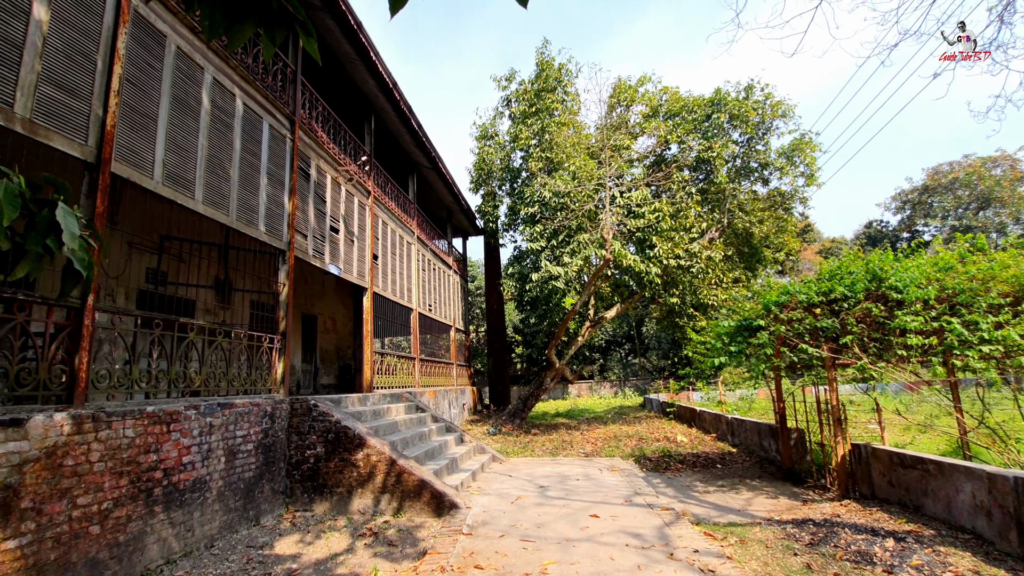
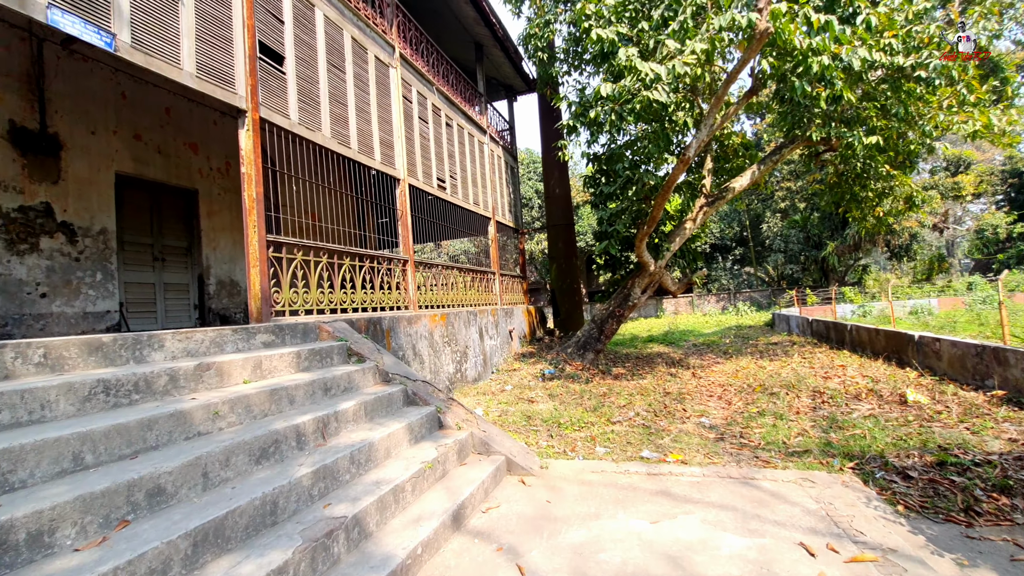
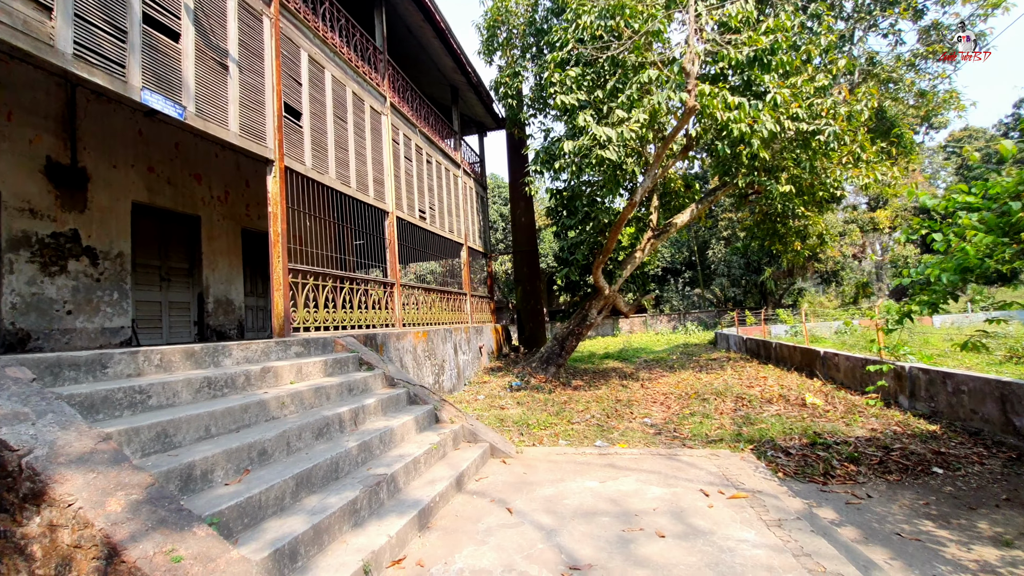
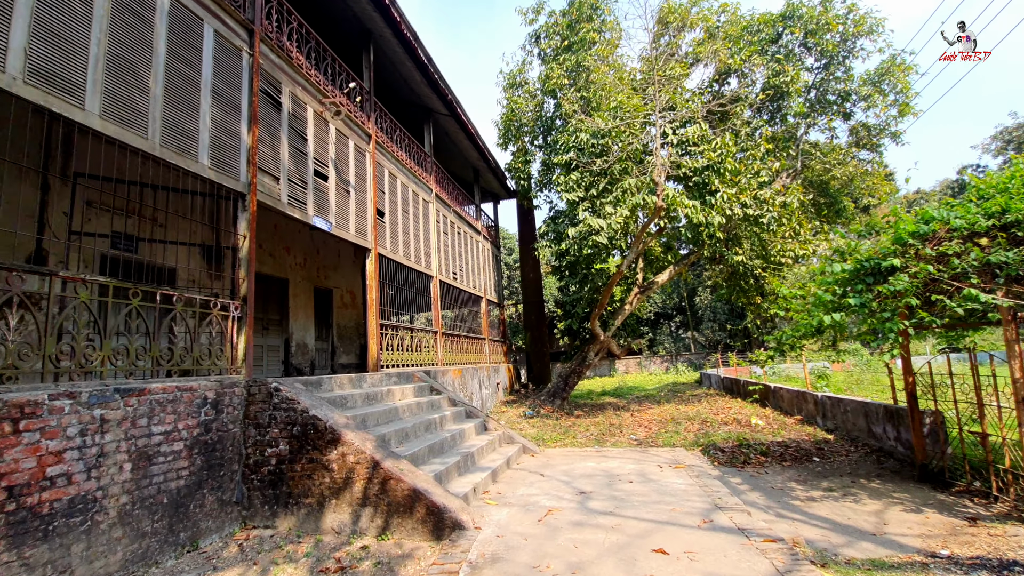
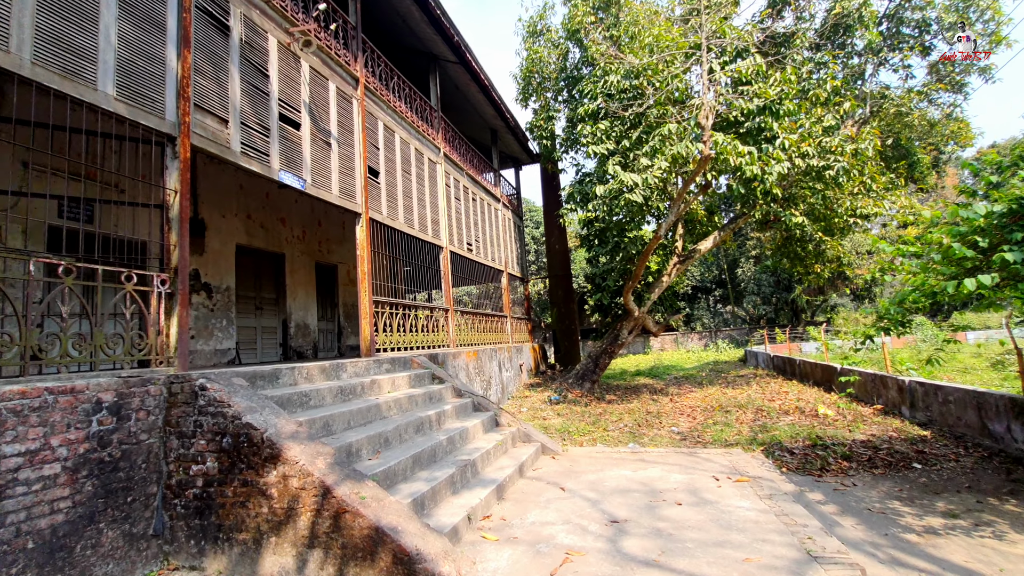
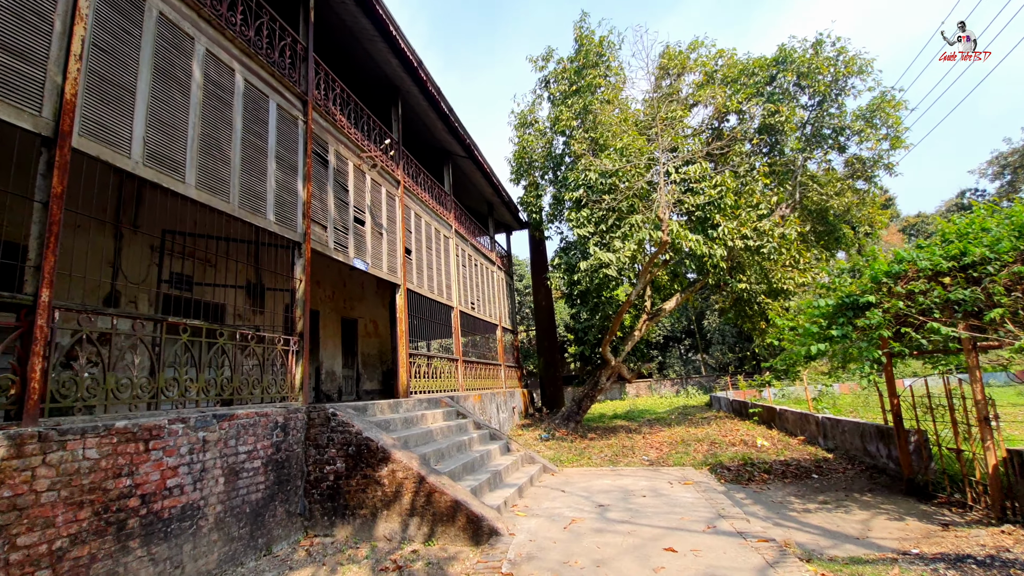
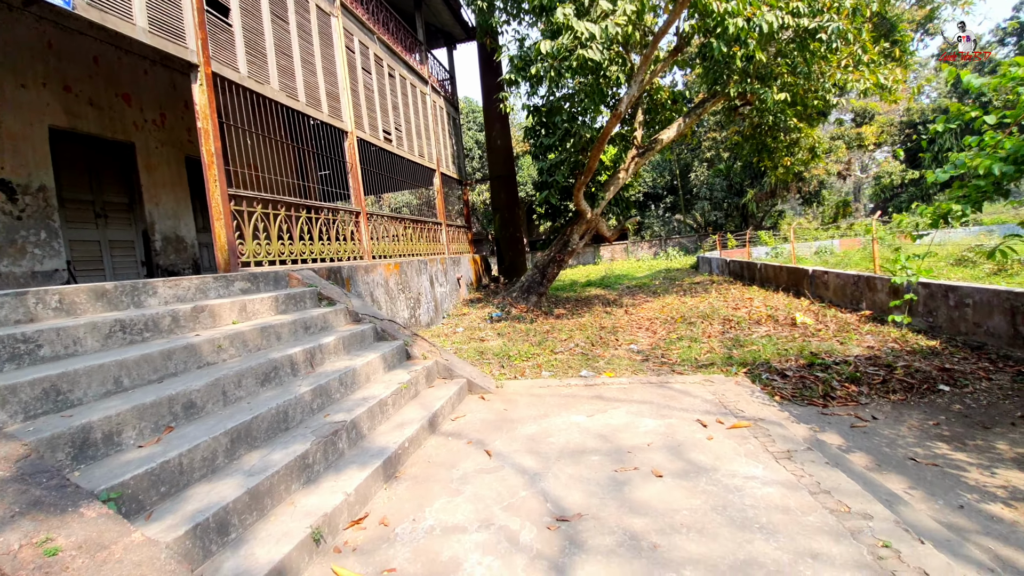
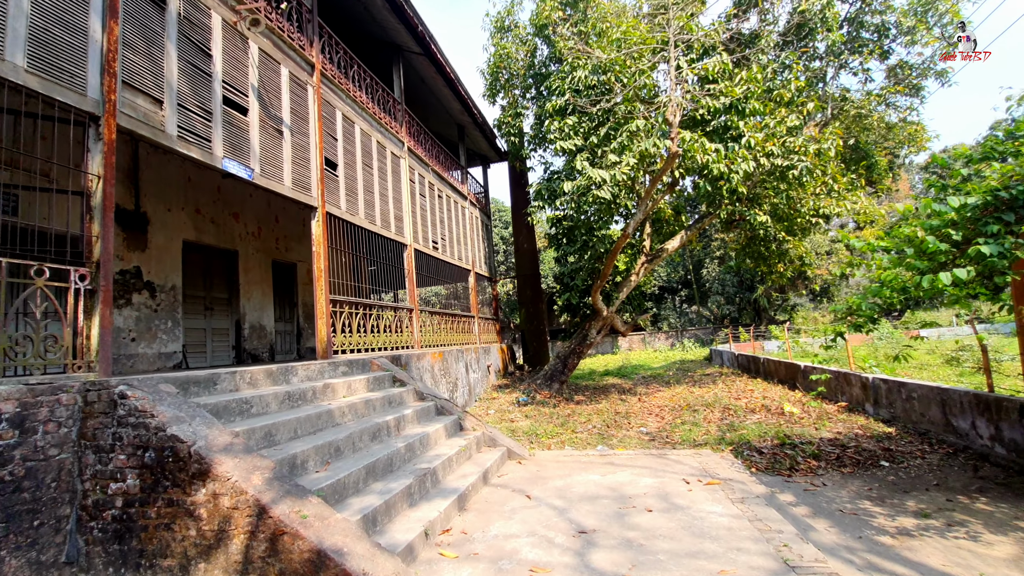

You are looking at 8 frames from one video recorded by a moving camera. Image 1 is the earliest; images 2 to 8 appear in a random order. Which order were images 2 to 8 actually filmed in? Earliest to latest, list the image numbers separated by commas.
6, 4, 5, 8, 3, 7, 2
